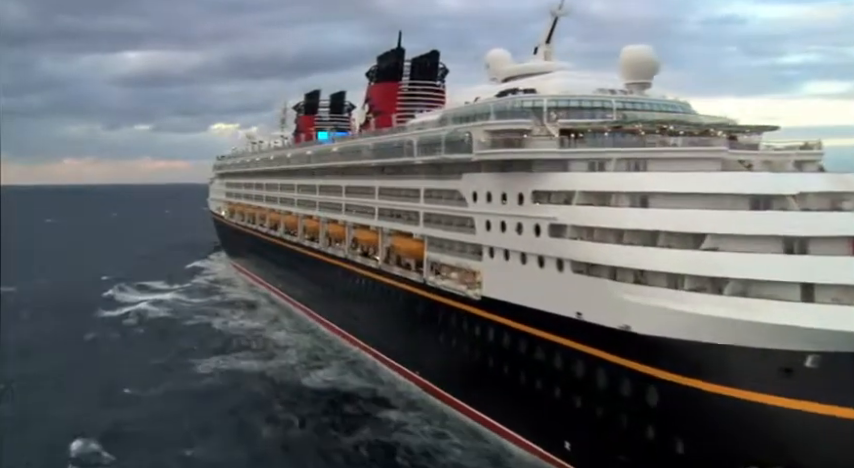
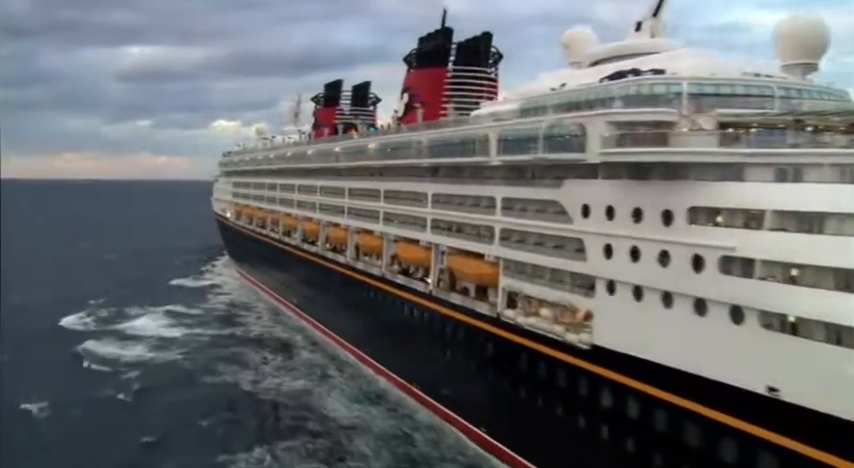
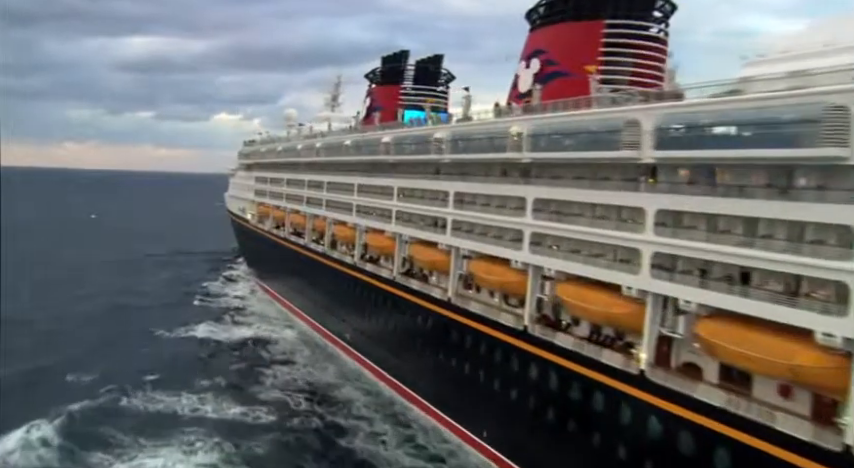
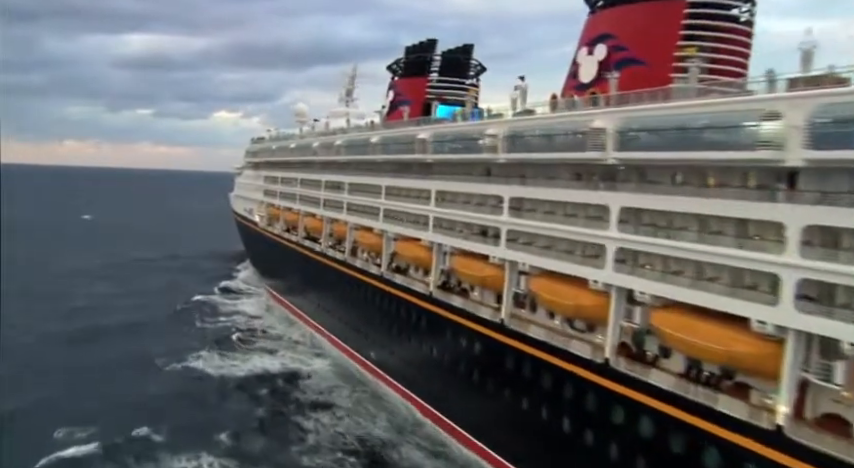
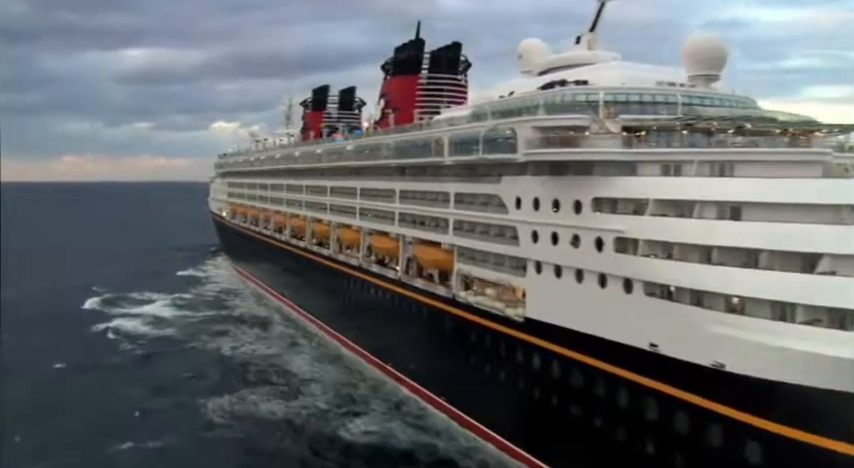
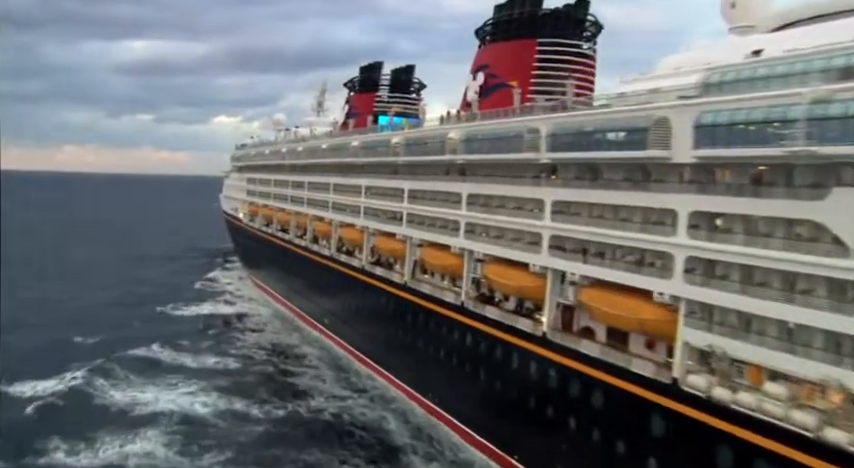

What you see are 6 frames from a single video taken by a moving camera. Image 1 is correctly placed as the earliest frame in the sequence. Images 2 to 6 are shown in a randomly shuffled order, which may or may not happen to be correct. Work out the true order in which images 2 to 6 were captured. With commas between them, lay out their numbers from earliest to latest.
5, 2, 6, 3, 4
